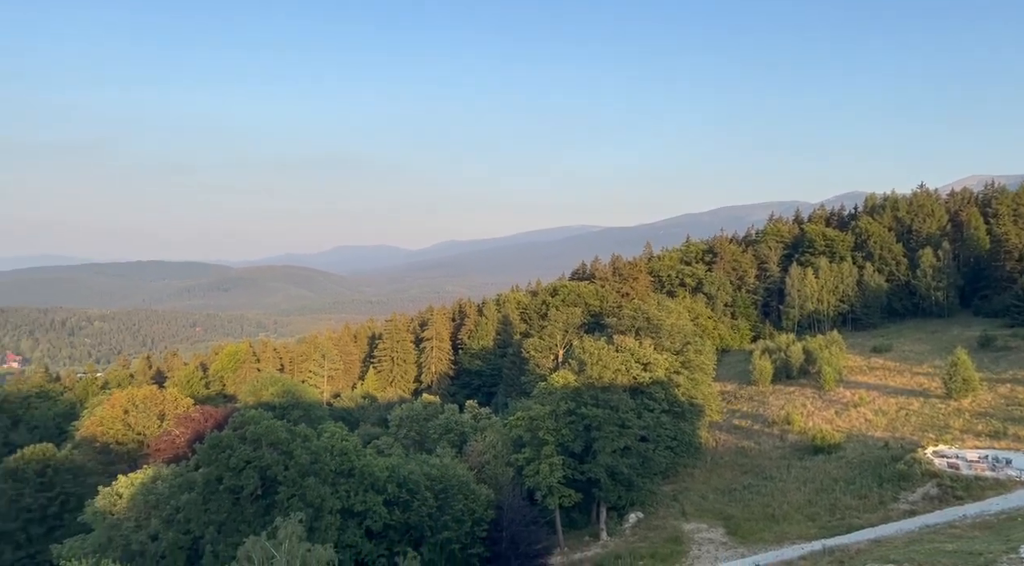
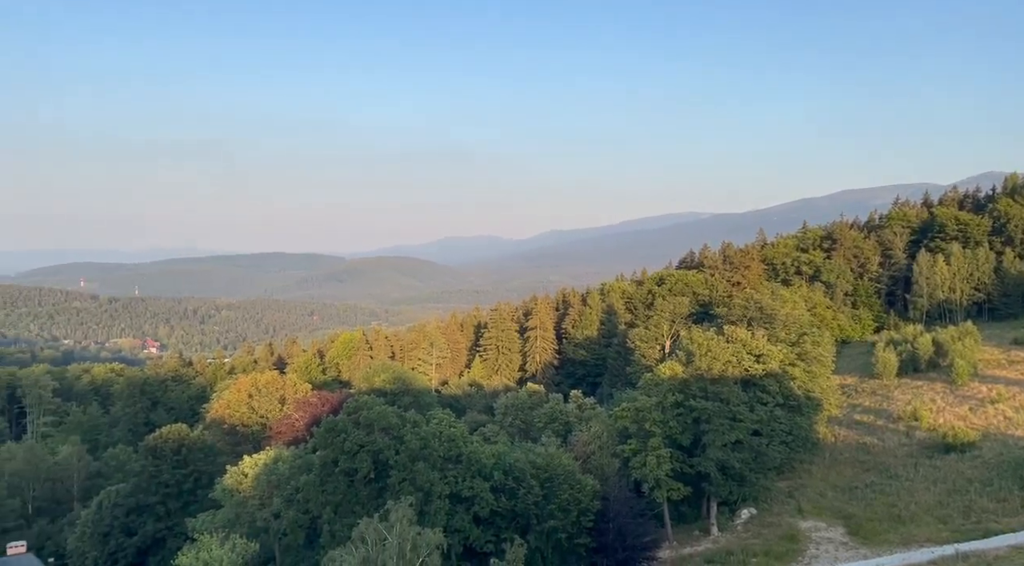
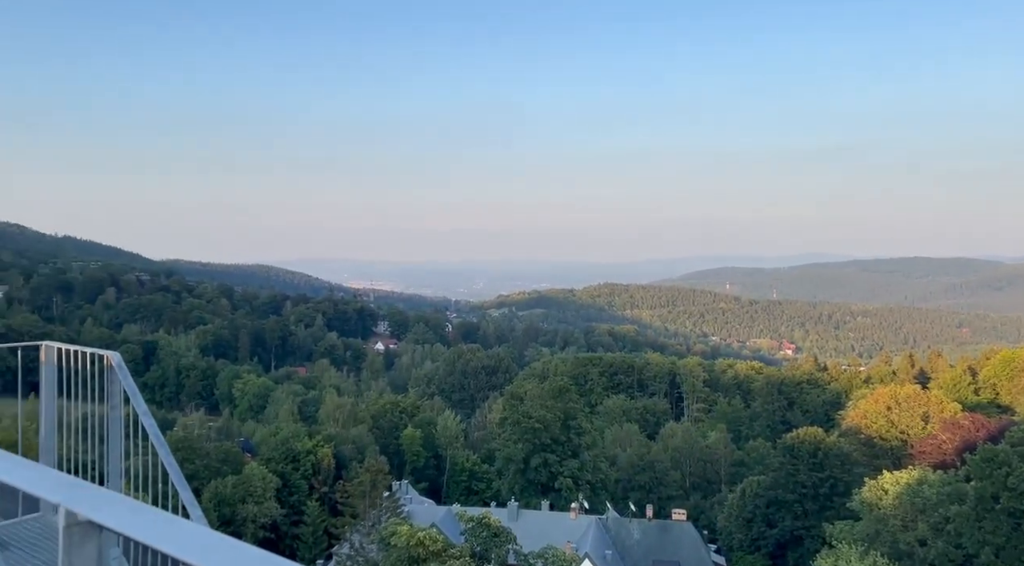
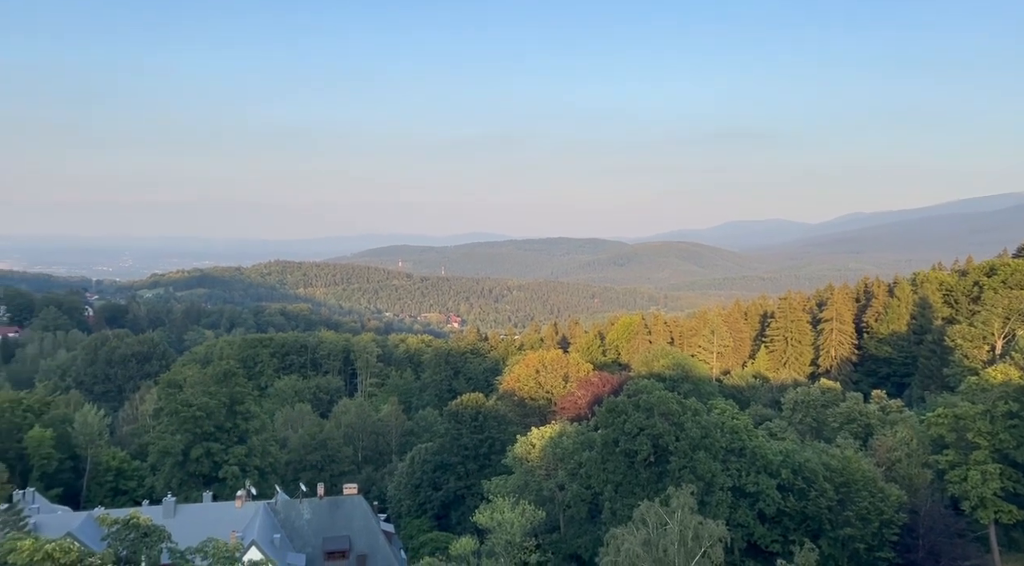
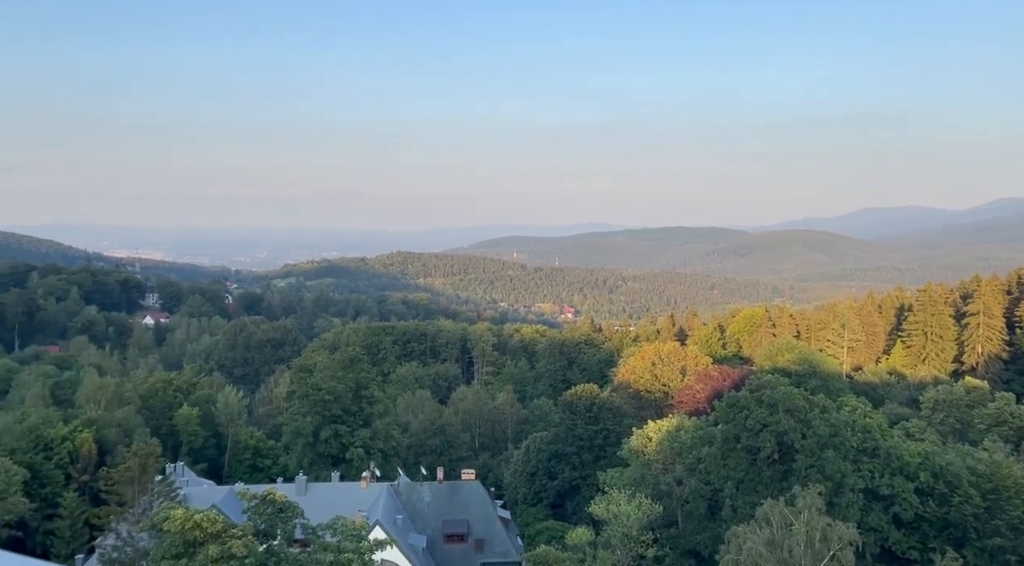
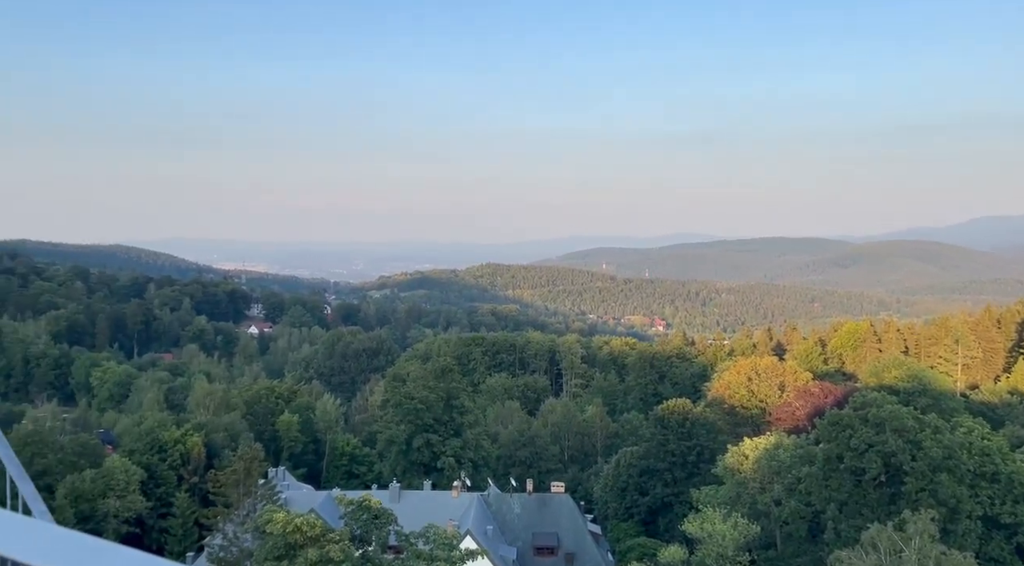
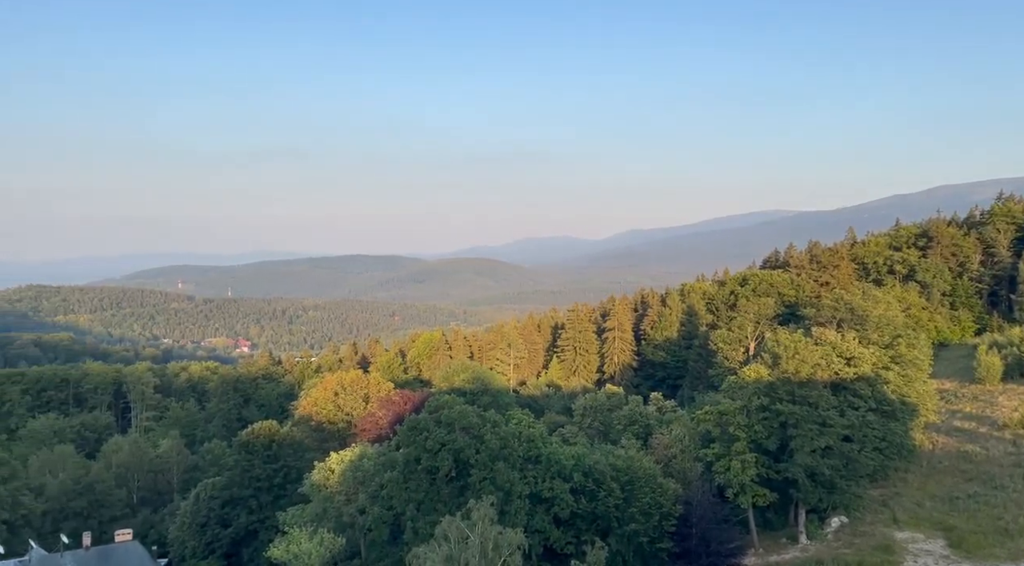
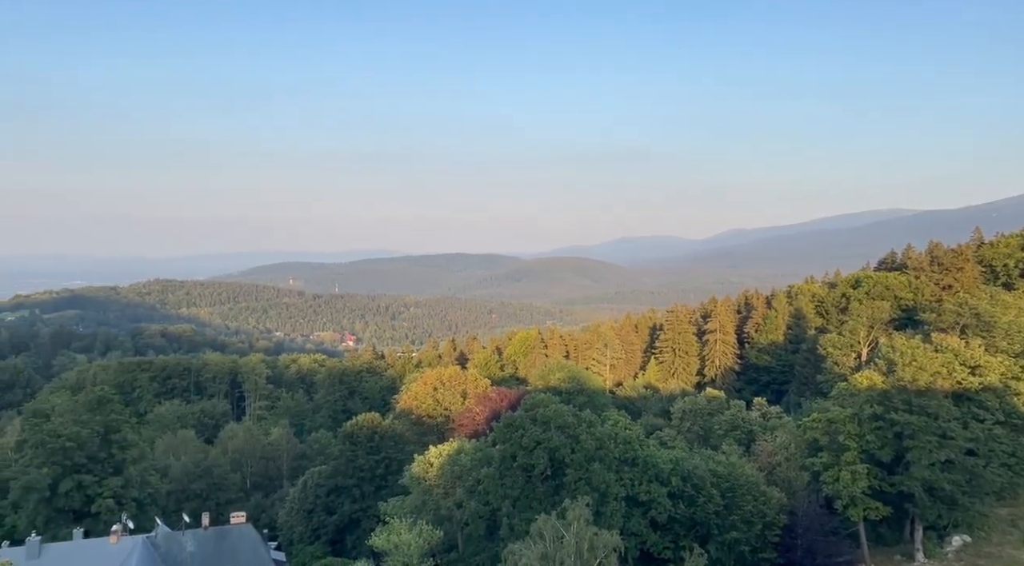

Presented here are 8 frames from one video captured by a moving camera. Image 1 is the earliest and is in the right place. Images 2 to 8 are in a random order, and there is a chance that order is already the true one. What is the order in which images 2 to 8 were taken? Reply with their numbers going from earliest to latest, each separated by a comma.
2, 7, 8, 4, 5, 6, 3
